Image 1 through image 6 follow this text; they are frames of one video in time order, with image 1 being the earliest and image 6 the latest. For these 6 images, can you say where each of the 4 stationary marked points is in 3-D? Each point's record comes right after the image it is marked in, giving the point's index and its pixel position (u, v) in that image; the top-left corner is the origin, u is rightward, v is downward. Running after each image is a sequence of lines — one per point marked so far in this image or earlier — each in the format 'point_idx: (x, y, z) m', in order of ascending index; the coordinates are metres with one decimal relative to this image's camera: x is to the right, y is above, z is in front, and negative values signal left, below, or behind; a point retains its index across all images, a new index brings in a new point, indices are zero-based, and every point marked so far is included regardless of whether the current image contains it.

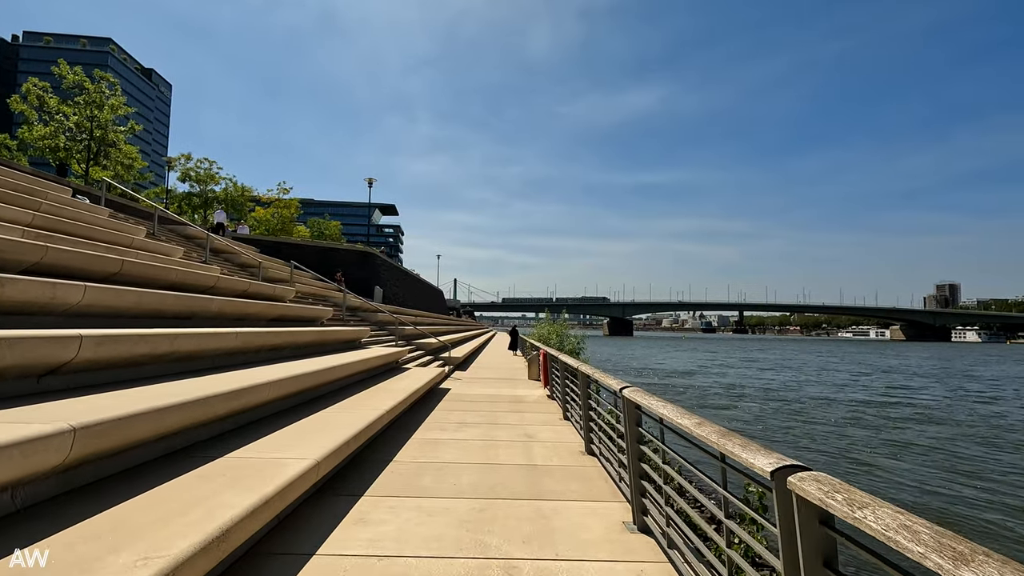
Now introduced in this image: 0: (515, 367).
0: (+0.1, -2.3, +15.1) m
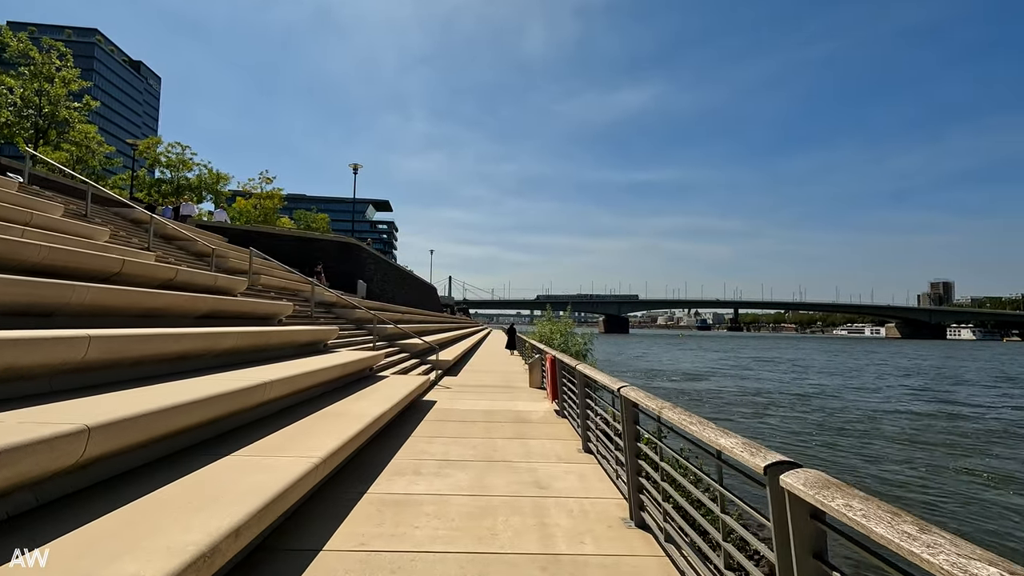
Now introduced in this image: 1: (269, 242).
0: (+0.1, -2.1, +13.7) m
1: (-8.5, +1.7, +18.7) m
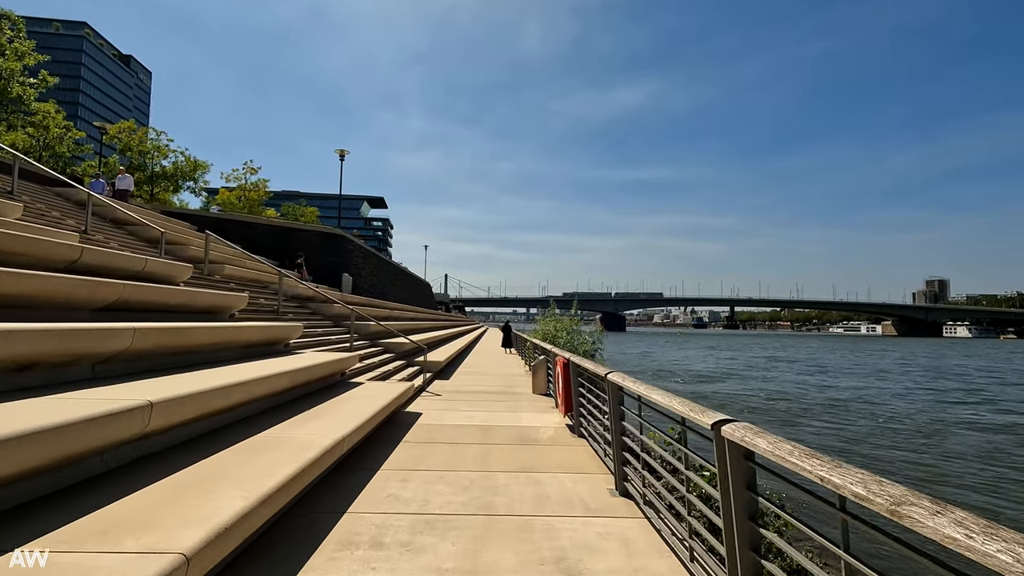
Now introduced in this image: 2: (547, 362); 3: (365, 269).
0: (0.0, -2.0, +12.5) m
1: (-8.5, +1.8, +17.5) m
2: (+0.6, -1.3, +9.2) m
3: (-5.4, +0.7, +20.0) m
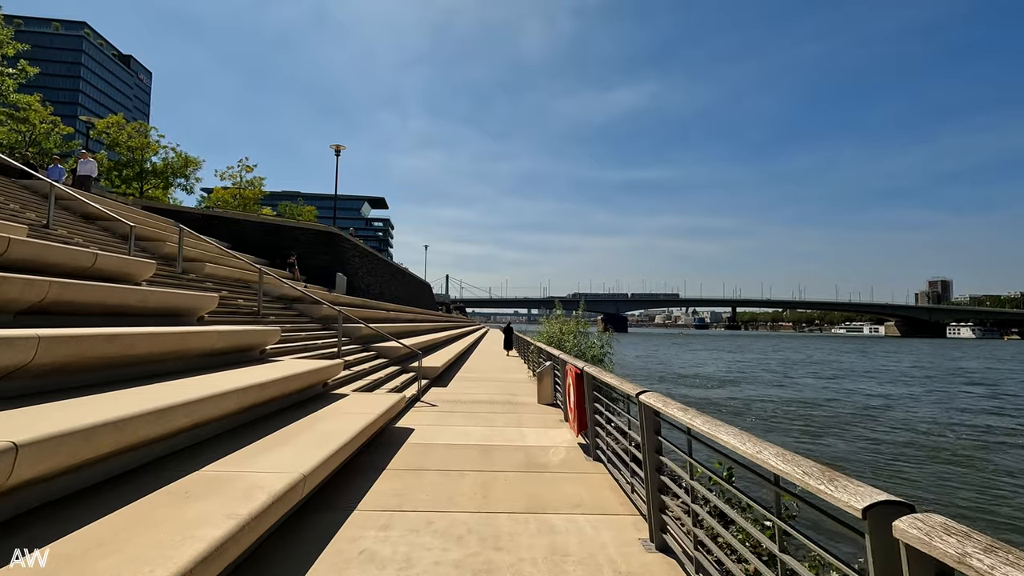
0: (+0.1, -2.0, +11.9) m
1: (-8.5, +1.8, +16.9) m
2: (+0.6, -1.2, +8.6) m
3: (-5.3, +0.7, +19.4) m
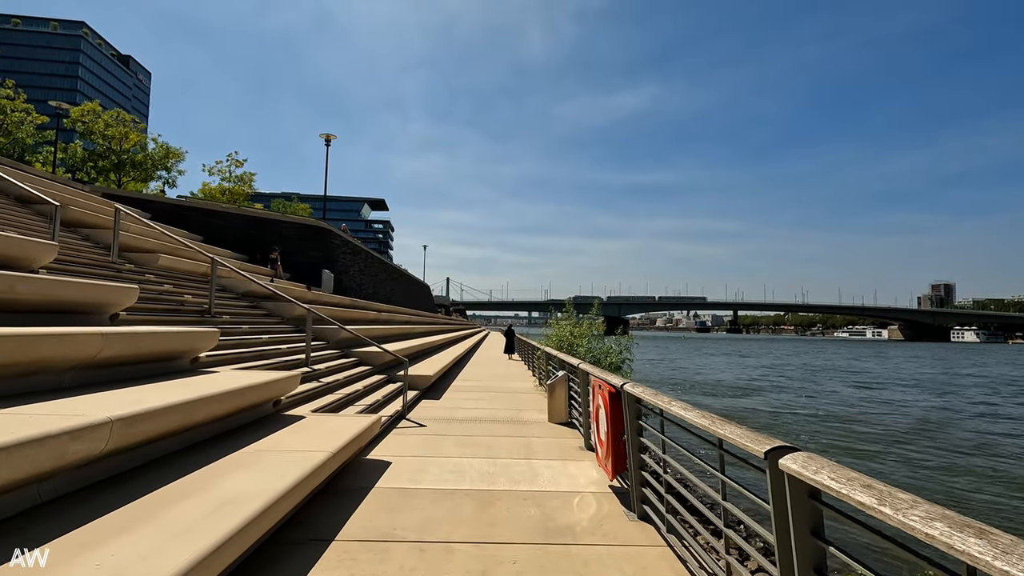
0: (+0.1, -2.0, +10.8) m
1: (-8.4, +1.8, +15.7) m
2: (+0.7, -1.2, +7.5) m
3: (-5.3, +0.7, +18.3) m
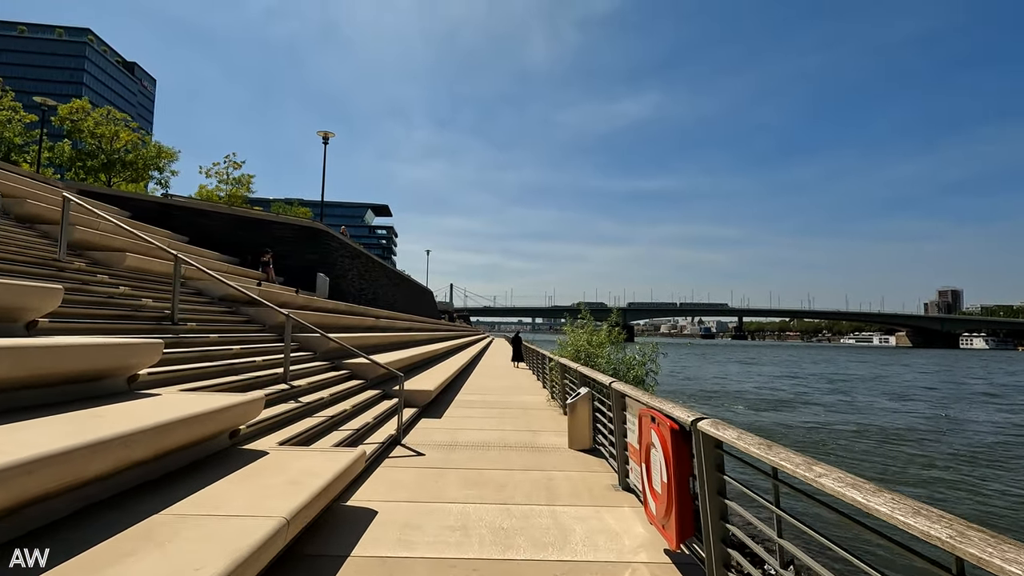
0: (+0.3, -2.0, +9.9) m
1: (-8.2, +1.7, +15.0) m
2: (+0.8, -1.2, +6.7) m
3: (-5.0, +0.5, +17.5) m
